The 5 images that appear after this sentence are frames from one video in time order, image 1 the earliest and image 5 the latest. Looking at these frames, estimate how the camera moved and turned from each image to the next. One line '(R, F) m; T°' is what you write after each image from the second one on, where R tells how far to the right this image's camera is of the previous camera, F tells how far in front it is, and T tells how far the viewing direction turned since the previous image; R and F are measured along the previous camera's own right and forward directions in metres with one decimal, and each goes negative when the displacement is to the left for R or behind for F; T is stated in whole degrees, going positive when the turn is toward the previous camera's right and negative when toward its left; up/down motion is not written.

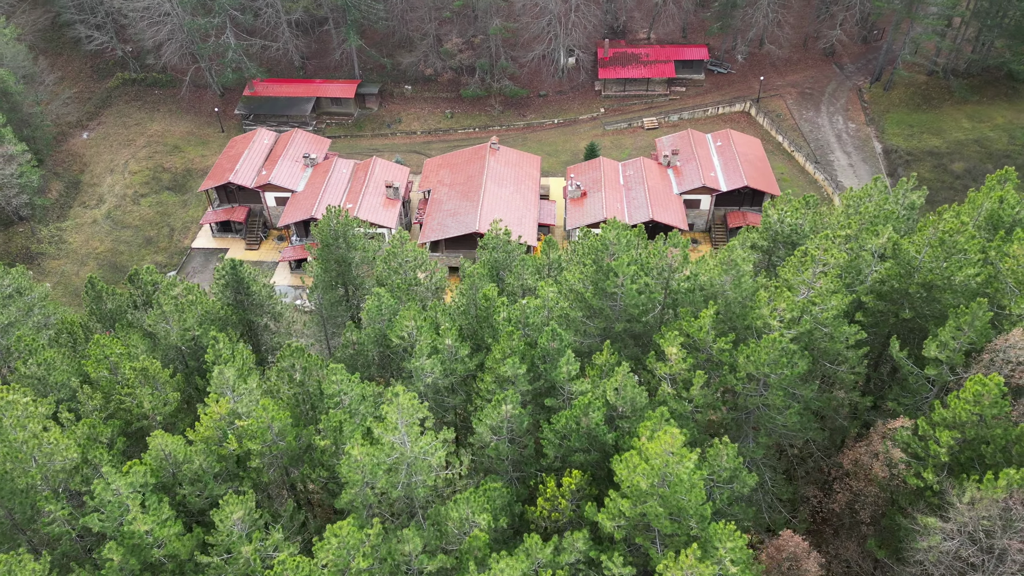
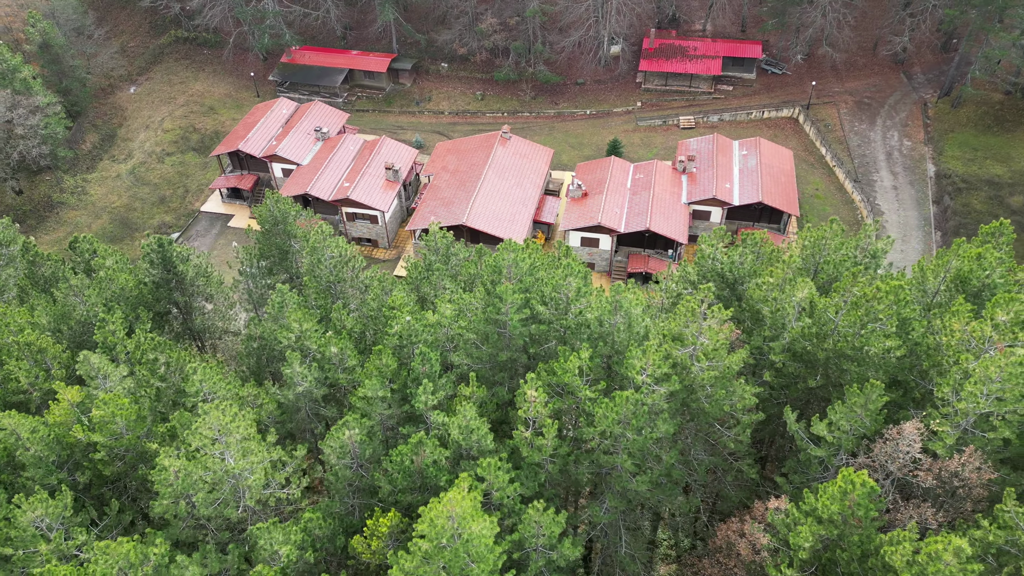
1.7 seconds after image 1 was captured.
(+6.9, +2.1) m; -7°
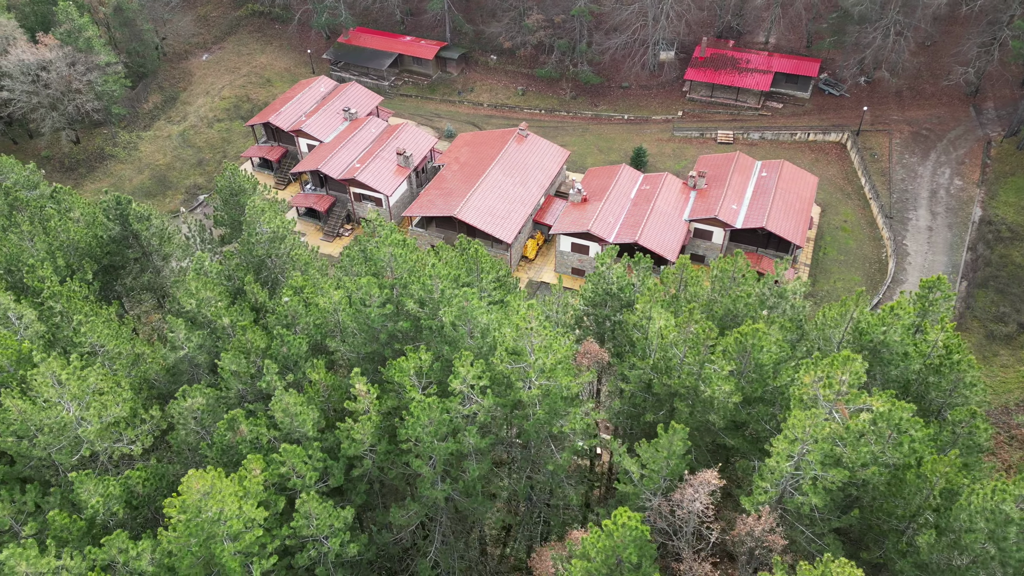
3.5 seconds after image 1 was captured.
(+7.8, +0.6) m; -8°
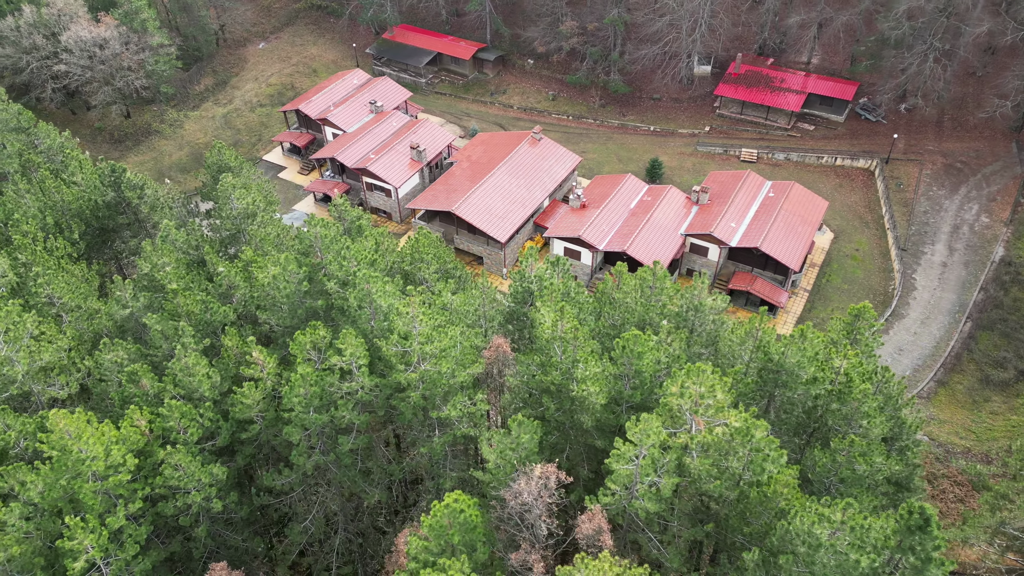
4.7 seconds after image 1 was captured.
(+5.6, -0.4) m; -6°
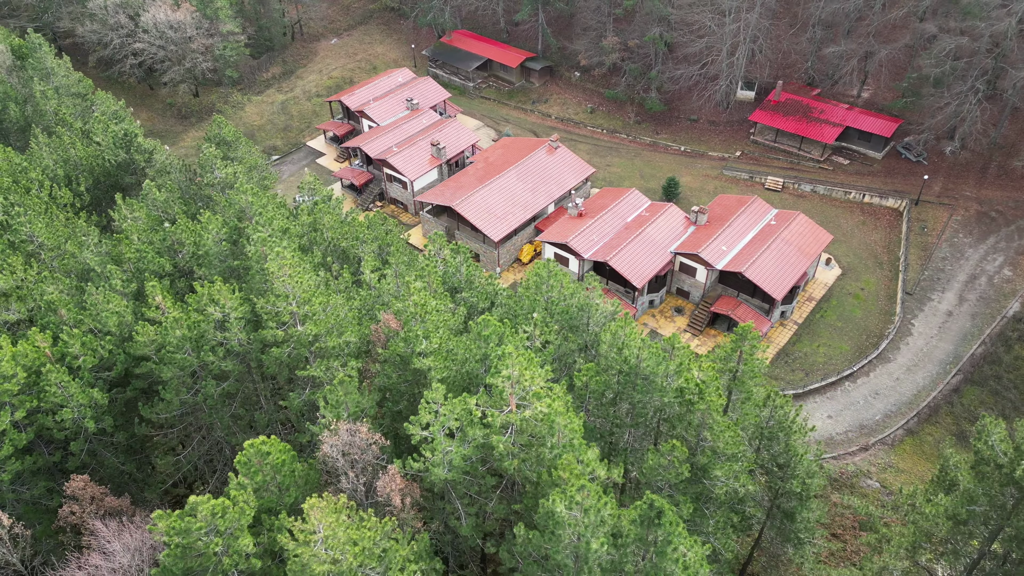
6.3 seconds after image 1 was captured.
(+7.4, -0.8) m; -7°
